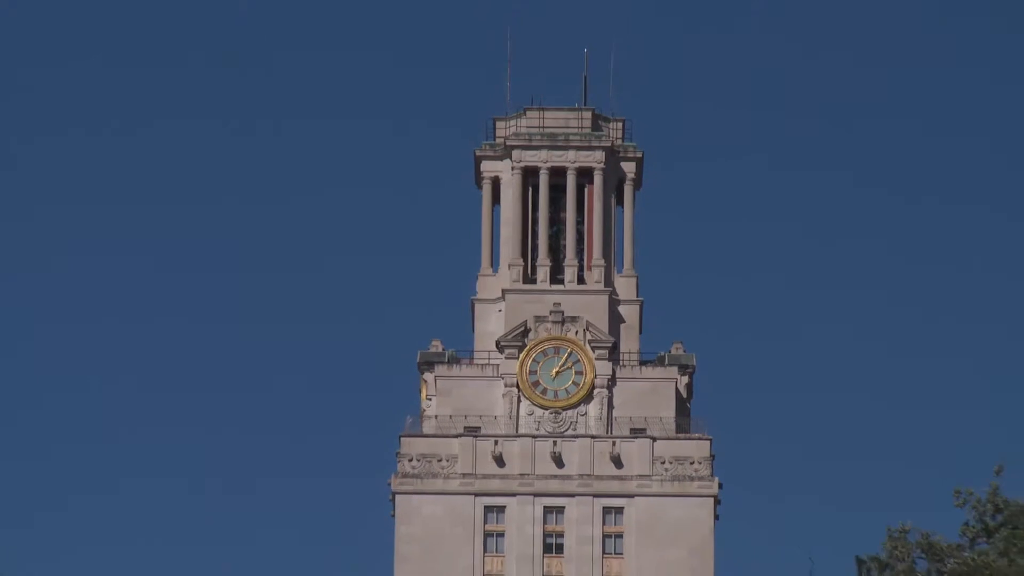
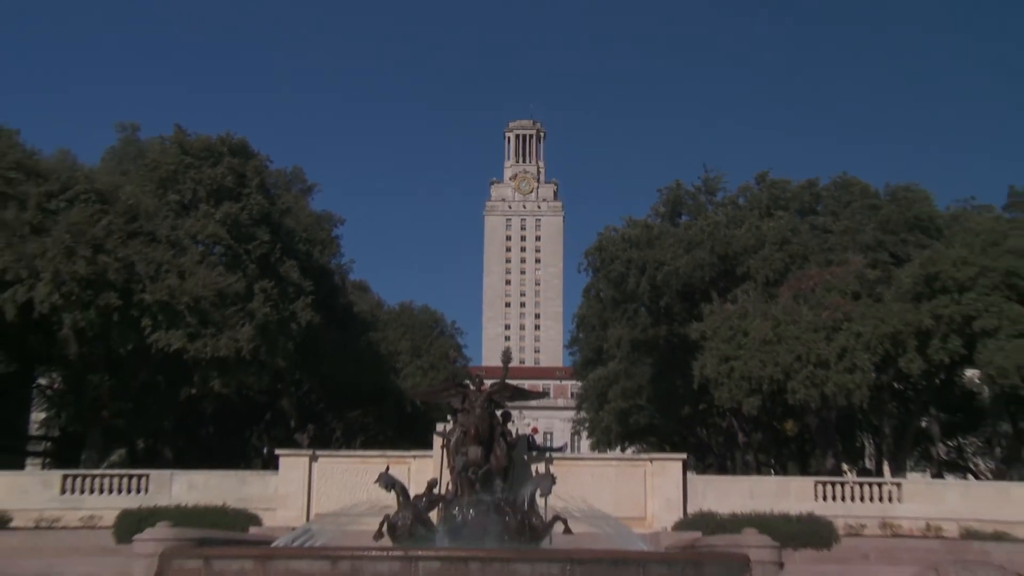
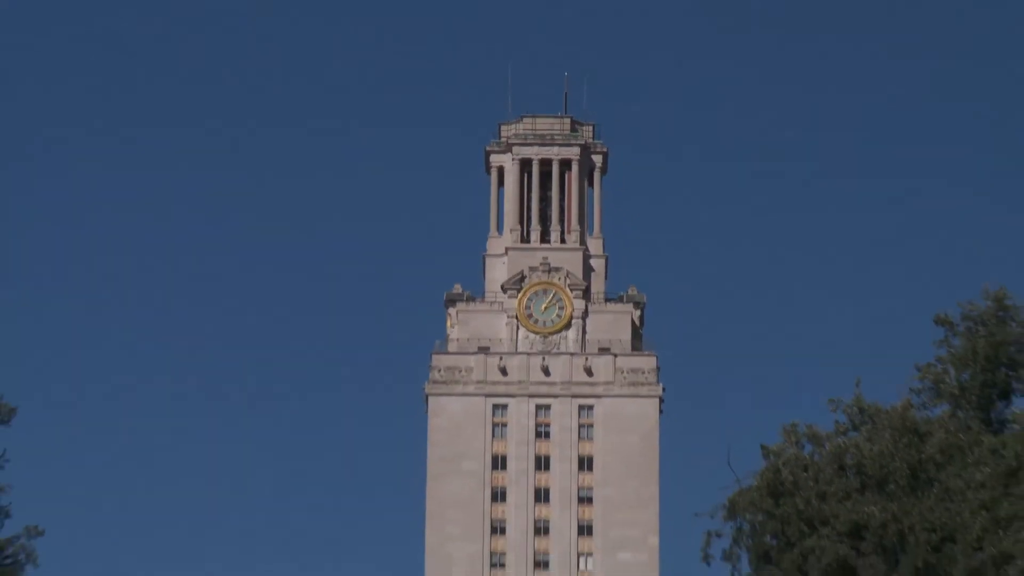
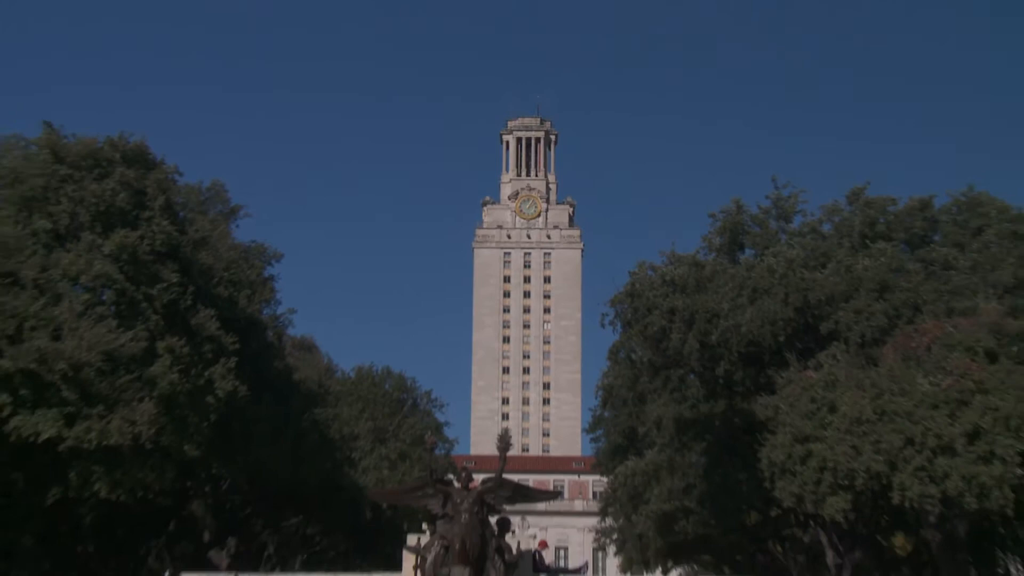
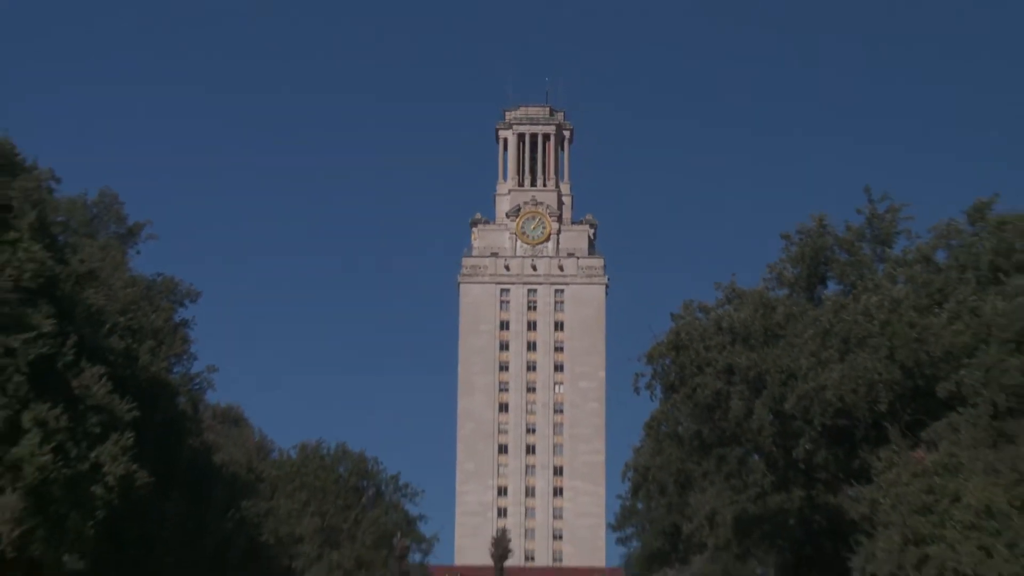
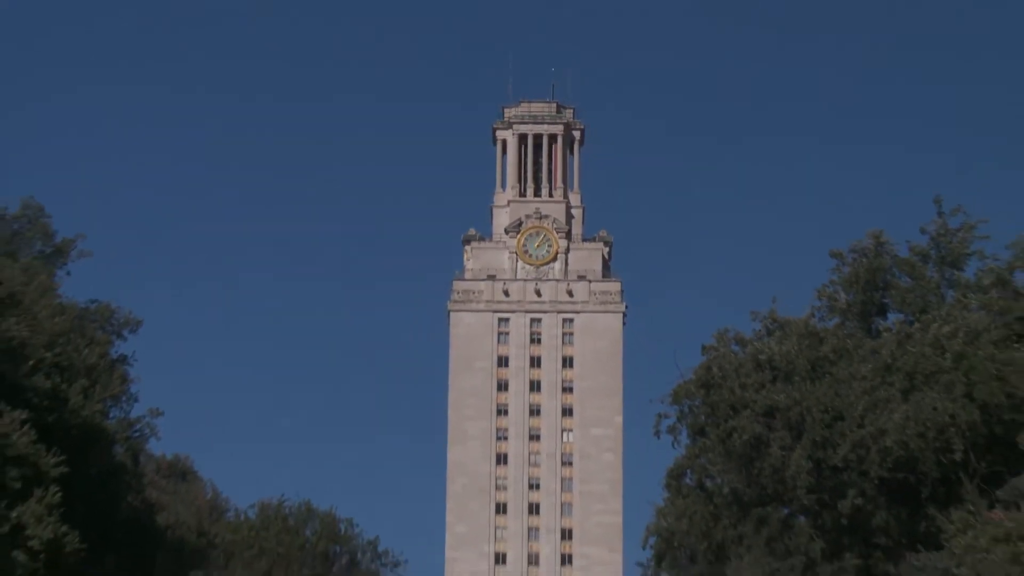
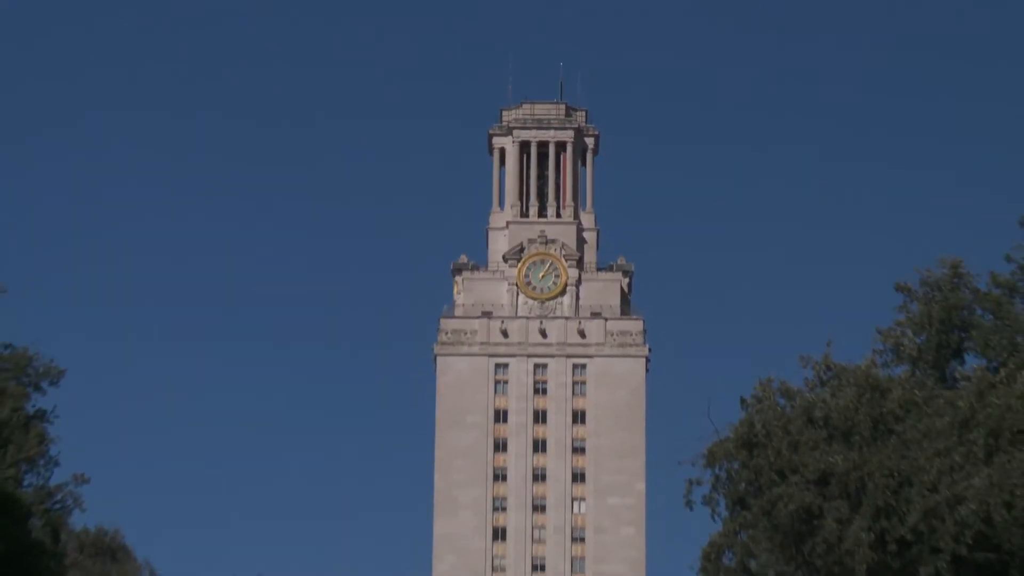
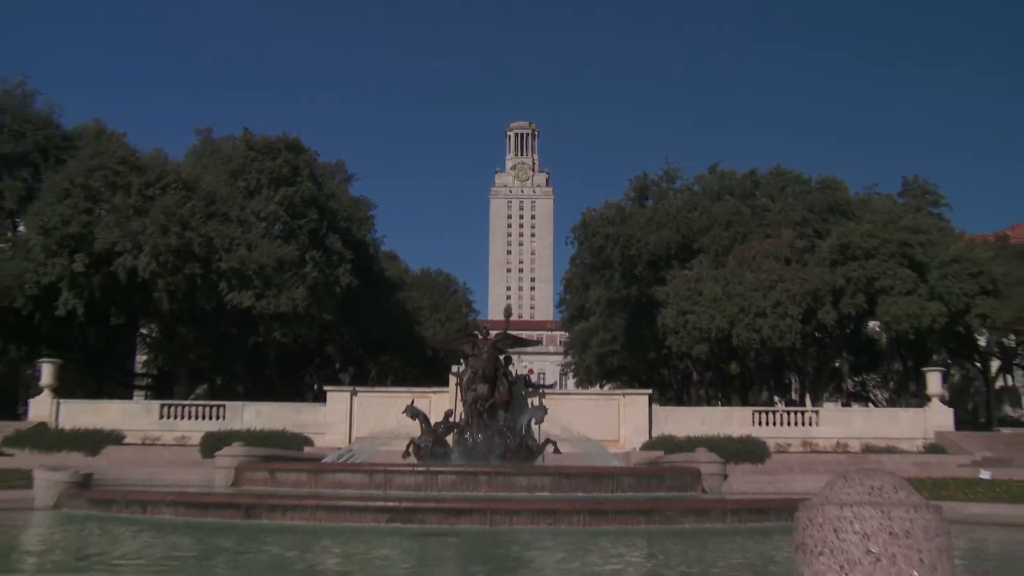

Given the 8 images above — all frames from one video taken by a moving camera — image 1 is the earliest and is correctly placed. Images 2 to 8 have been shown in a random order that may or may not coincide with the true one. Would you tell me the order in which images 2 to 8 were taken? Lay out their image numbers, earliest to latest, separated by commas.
3, 7, 6, 5, 4, 2, 8
